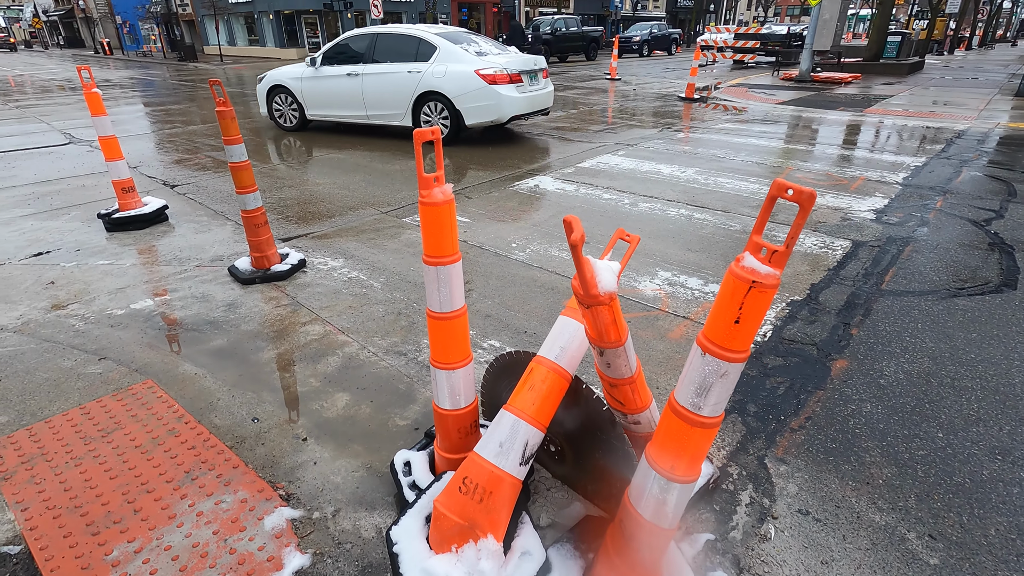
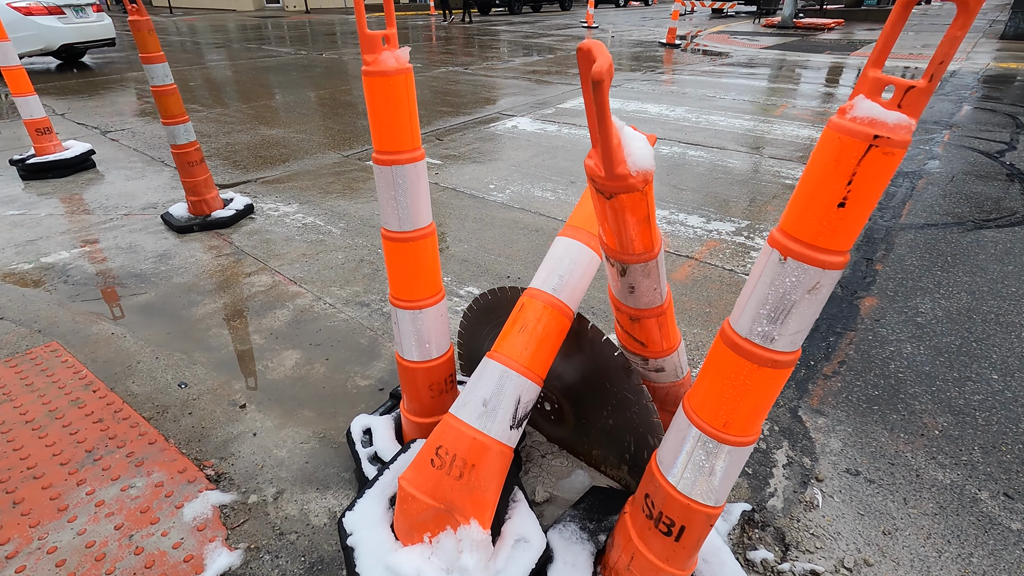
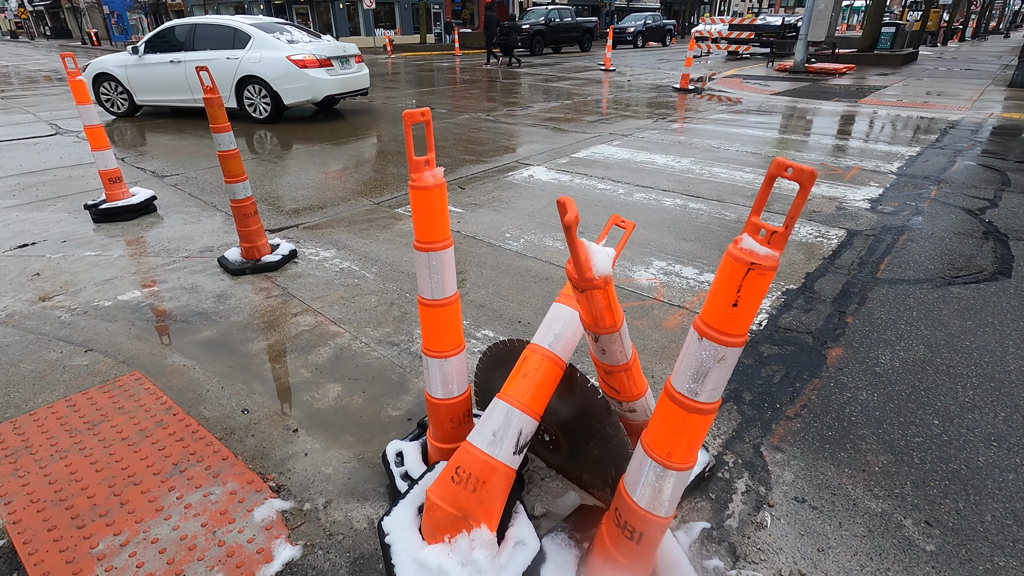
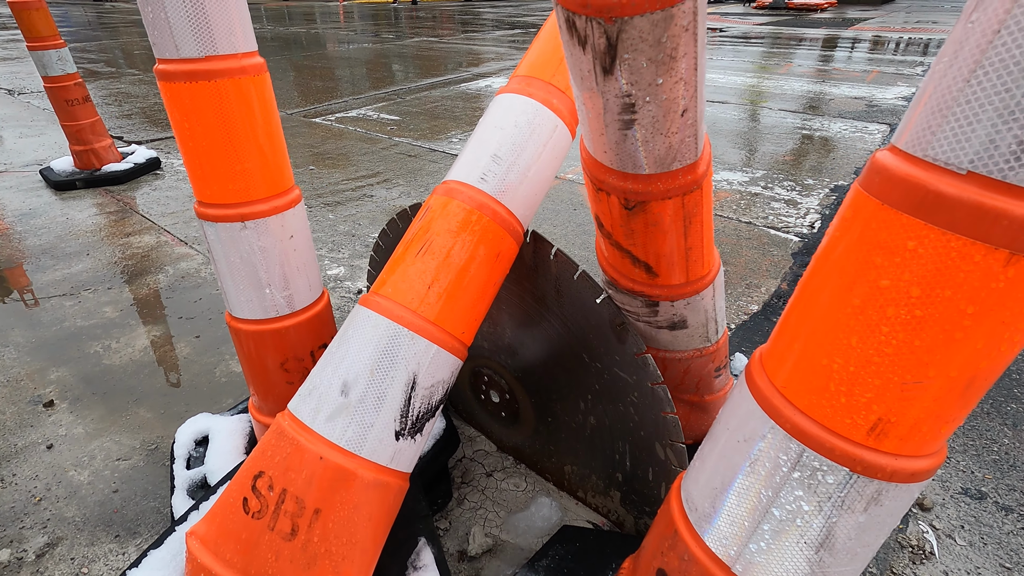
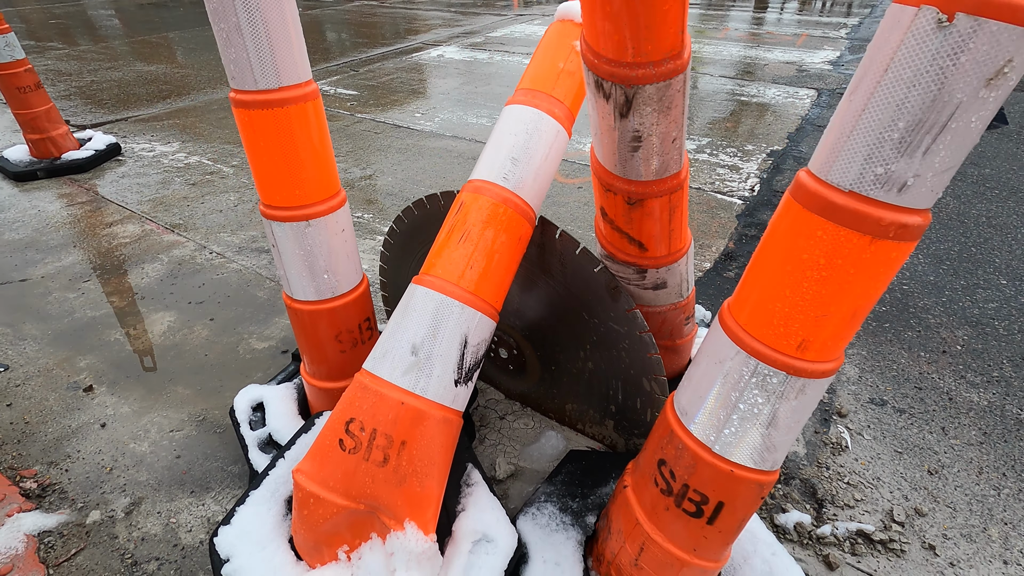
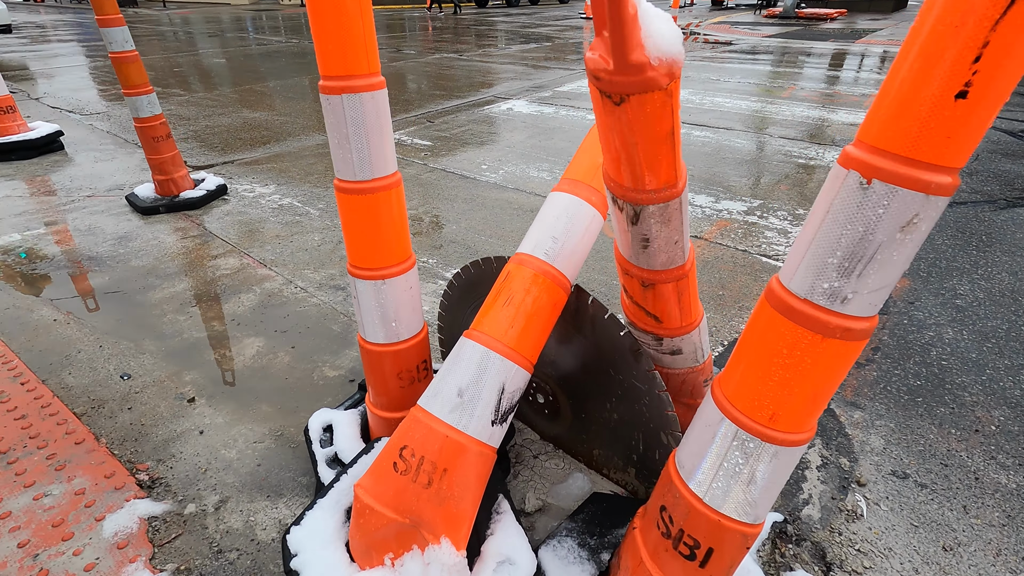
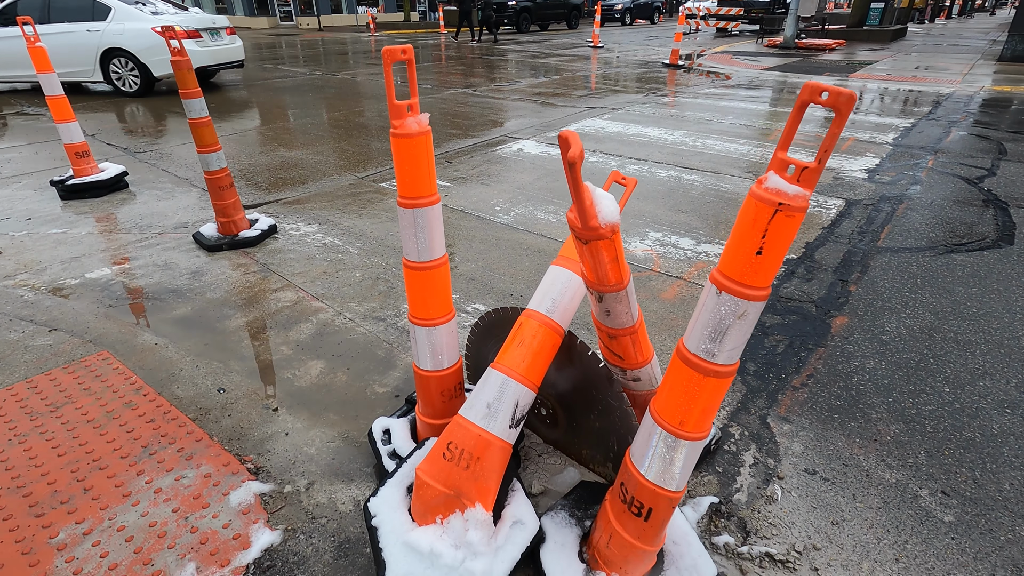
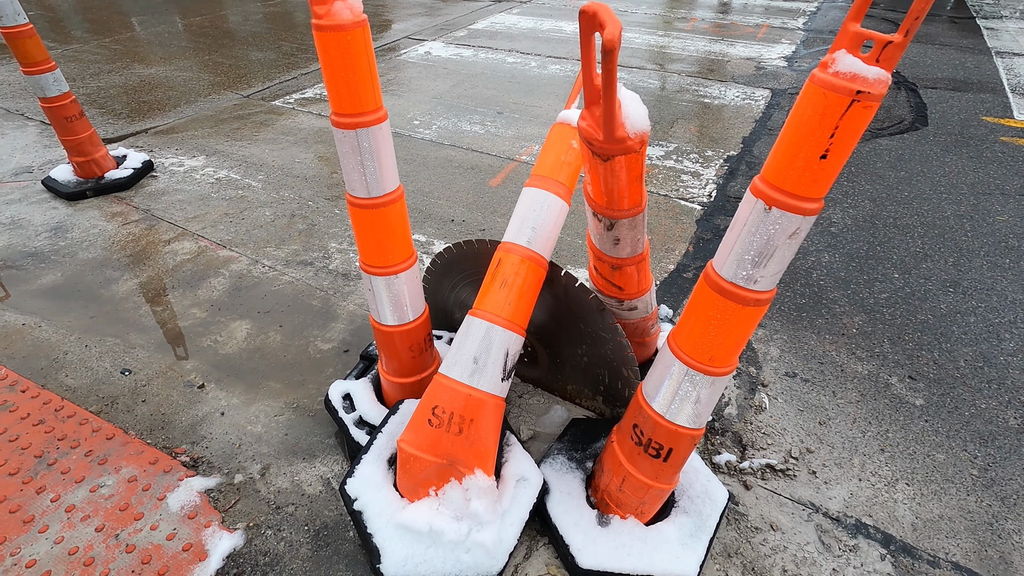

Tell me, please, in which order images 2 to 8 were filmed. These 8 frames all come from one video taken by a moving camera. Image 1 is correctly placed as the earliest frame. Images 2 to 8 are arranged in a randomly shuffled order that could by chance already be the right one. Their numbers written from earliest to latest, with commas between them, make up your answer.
3, 7, 2, 6, 4, 5, 8
